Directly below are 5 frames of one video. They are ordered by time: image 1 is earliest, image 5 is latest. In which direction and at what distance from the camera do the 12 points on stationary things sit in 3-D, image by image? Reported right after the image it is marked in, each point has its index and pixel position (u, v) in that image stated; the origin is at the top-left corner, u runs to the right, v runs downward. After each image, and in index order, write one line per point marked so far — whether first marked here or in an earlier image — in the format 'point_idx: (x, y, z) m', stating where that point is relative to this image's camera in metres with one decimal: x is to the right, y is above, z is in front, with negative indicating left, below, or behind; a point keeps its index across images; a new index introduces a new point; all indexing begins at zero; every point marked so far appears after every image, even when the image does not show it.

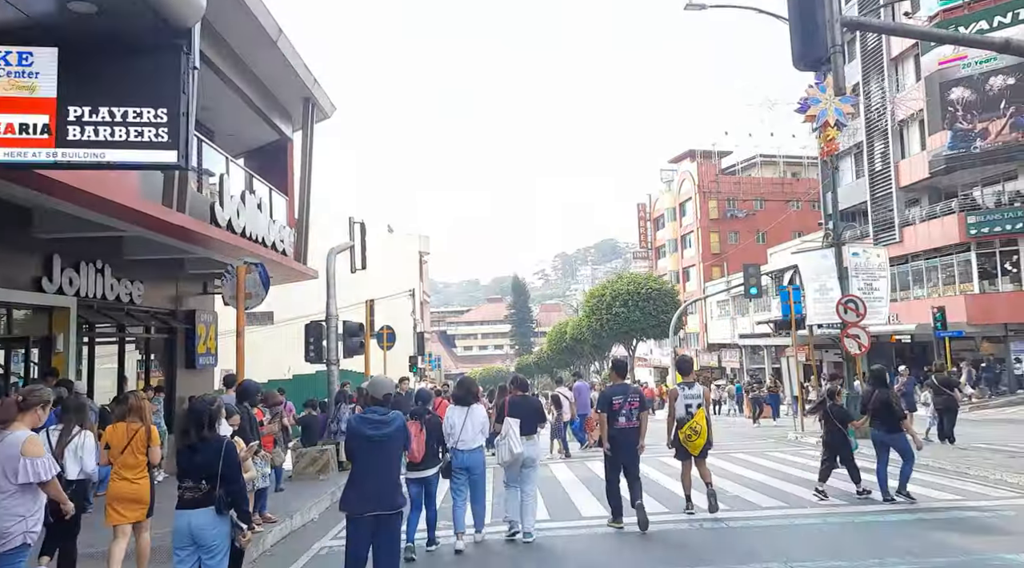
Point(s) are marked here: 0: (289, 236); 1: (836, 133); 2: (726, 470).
0: (-4.7, +1.0, +16.6) m
1: (+6.7, +3.1, +16.3) m
2: (+3.6, -3.1, +13.2) m
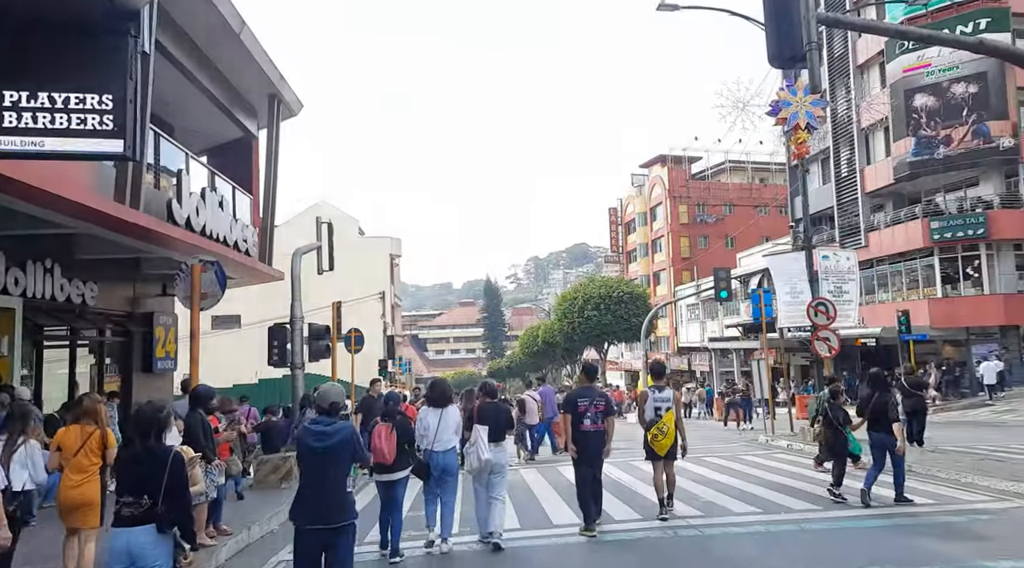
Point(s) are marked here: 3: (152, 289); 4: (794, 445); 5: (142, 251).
0: (-5.3, +1.0, +16.1) m
1: (+6.1, +3.1, +16.3) m
2: (+3.1, -3.2, +13.0) m
3: (-7.0, -0.1, +15.3) m
4: (+5.5, -3.1, +15.4) m
5: (-5.9, +0.5, +12.5) m
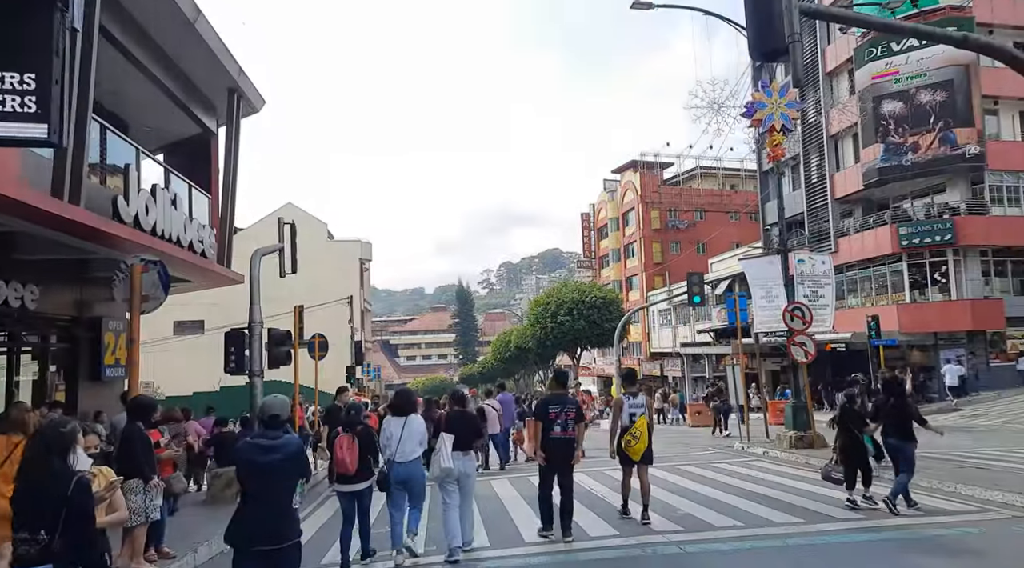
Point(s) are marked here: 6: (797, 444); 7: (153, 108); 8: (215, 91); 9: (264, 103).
0: (-5.9, +0.9, +15.4) m
1: (+5.5, +3.0, +16.1) m
2: (+2.6, -3.2, +12.6) m
3: (-7.6, -0.2, +14.6) m
4: (+4.9, -3.2, +15.1) m
5: (-6.3, +0.5, +11.8) m
6: (+5.4, -3.0, +14.9) m
7: (-7.4, +3.6, +16.3) m
8: (-6.5, +4.2, +17.2) m
9: (-5.7, +4.2, +18.2) m
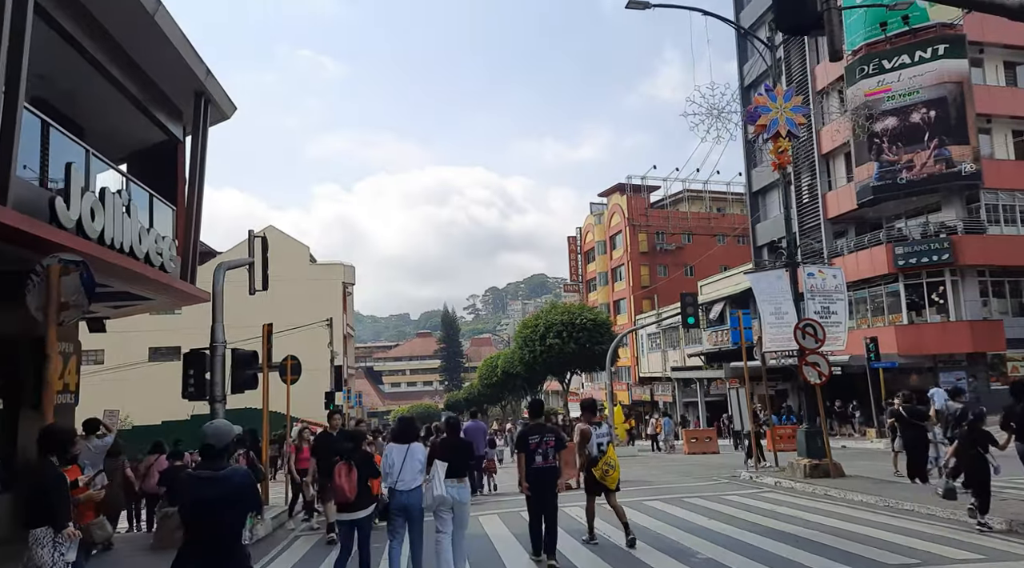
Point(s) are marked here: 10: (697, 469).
0: (-6.1, +0.6, +14.2) m
1: (+5.3, +2.7, +15.1) m
2: (+2.4, -3.4, +11.4) m
3: (-7.8, -0.5, +13.3) m
4: (+4.7, -3.5, +13.9) m
5: (-6.5, +0.3, +10.5) m
6: (+5.2, -3.3, +13.8) m
7: (-7.6, +3.3, +15.1) m
8: (-6.7, +3.8, +16.0) m
9: (-6.0, +3.8, +17.0) m
10: (+4.5, -4.5, +19.0) m
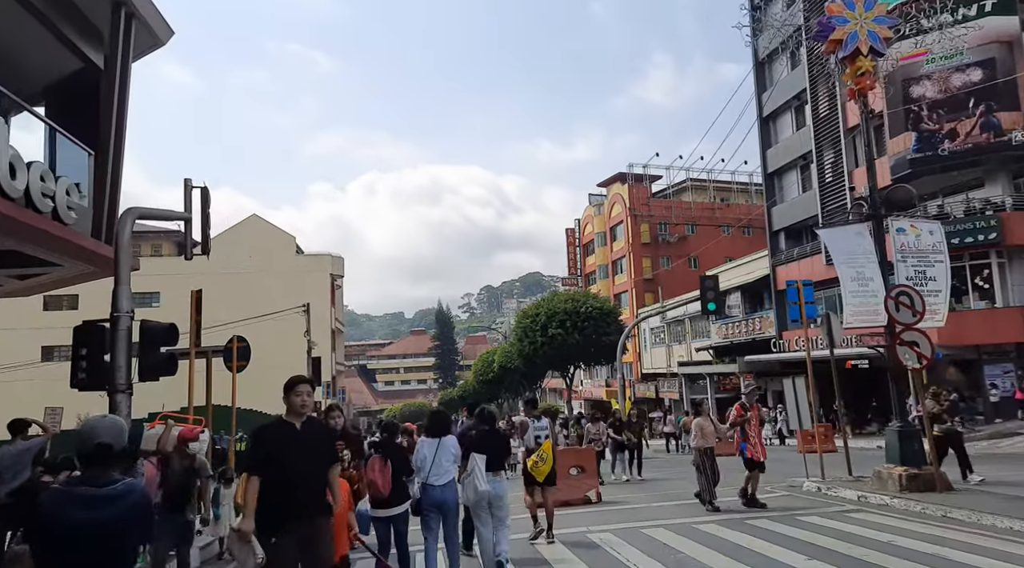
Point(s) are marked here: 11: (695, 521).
0: (-6.0, +1.2, +10.9) m
1: (+5.4, +3.3, +11.9) m
2: (+2.5, -2.8, +8.2) m
3: (-7.7, +0.1, +10.0) m
4: (+4.8, -2.9, +10.7) m
5: (-6.4, +0.9, +7.3) m
6: (+5.3, -2.7, +10.6) m
7: (-7.6, +3.9, +11.8) m
8: (-6.6, +4.4, +12.7) m
9: (-5.9, +4.4, +13.8) m
10: (+4.5, -3.9, +15.8) m
11: (+2.4, -3.2, +10.5) m
